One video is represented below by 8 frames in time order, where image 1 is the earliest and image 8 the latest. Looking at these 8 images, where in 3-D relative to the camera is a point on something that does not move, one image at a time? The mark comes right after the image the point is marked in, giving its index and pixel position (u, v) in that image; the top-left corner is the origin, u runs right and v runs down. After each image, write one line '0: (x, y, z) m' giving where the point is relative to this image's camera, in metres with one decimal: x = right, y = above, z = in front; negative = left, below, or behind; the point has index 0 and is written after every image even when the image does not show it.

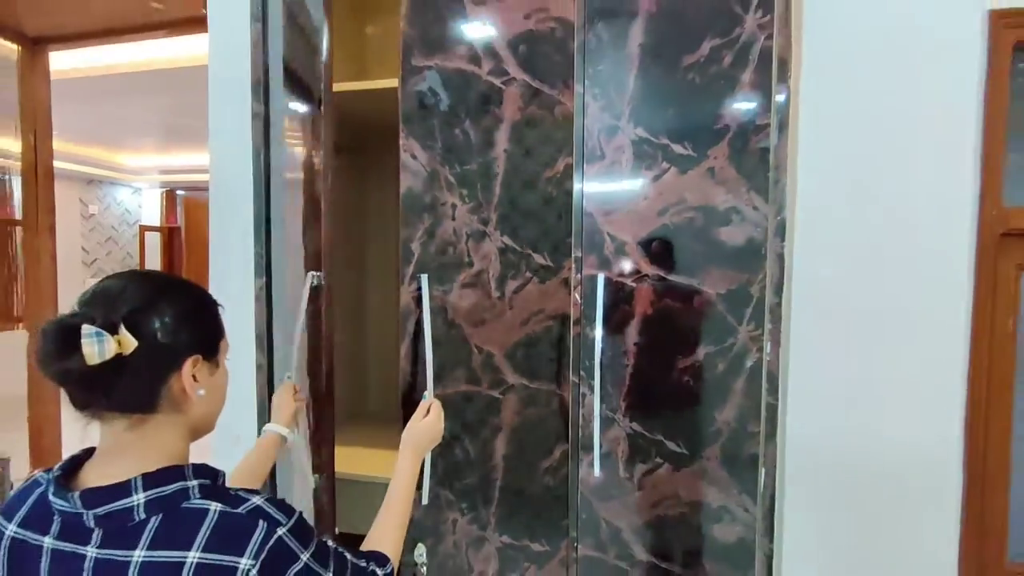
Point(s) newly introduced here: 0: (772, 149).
0: (+0.6, +0.3, +1.2) m
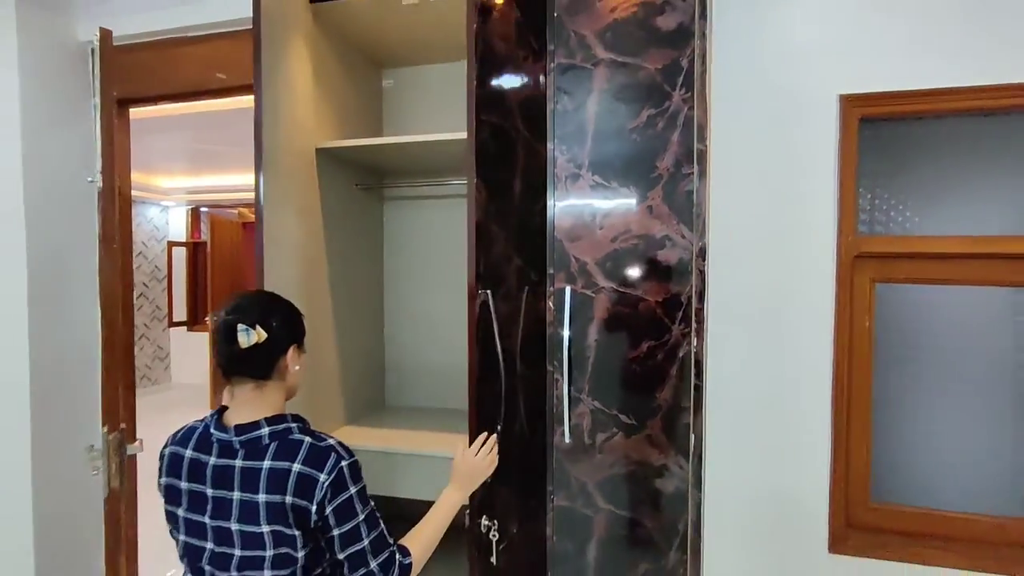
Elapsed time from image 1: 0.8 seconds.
0: (+0.6, +0.3, +1.6) m
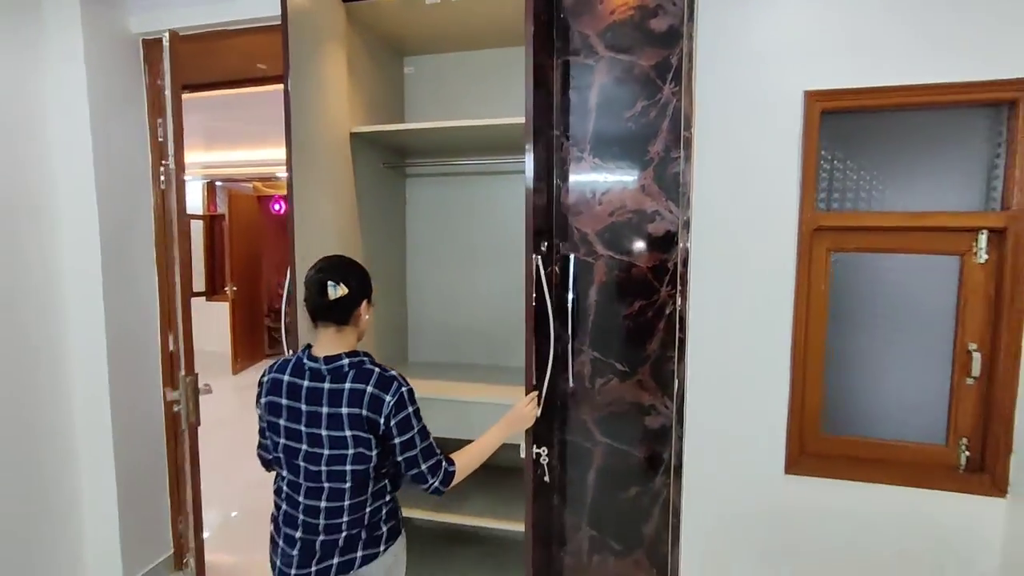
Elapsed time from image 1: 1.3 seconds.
0: (+0.6, +0.4, +1.9) m
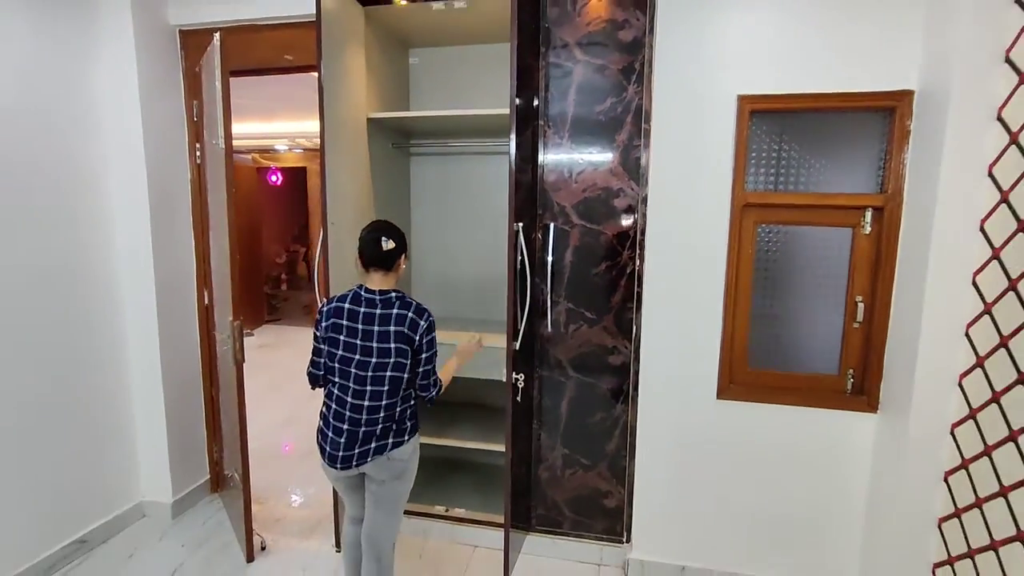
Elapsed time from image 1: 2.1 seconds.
0: (+0.6, +0.6, +2.3) m
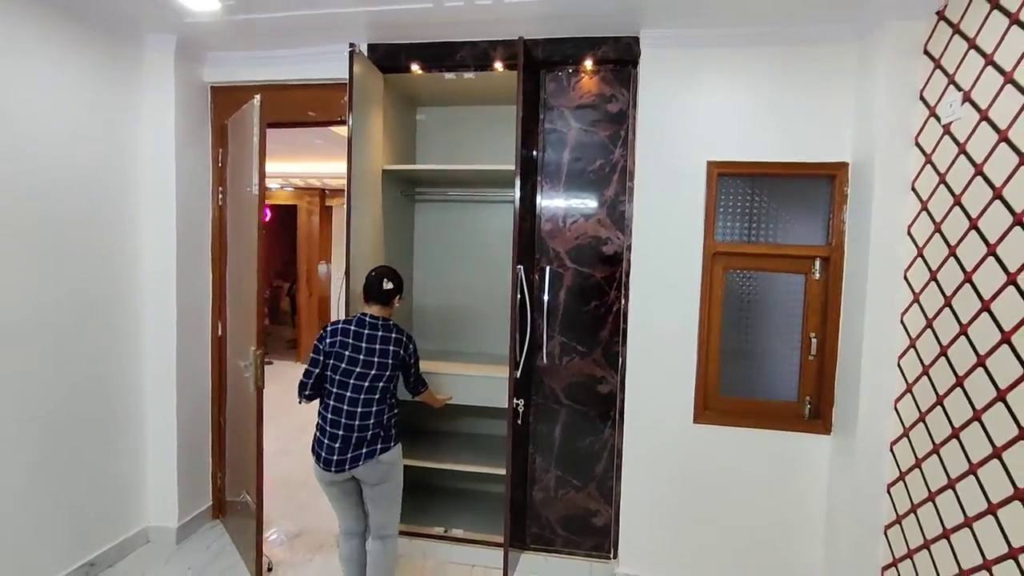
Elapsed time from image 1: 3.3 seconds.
0: (+0.6, +0.4, +2.7) m
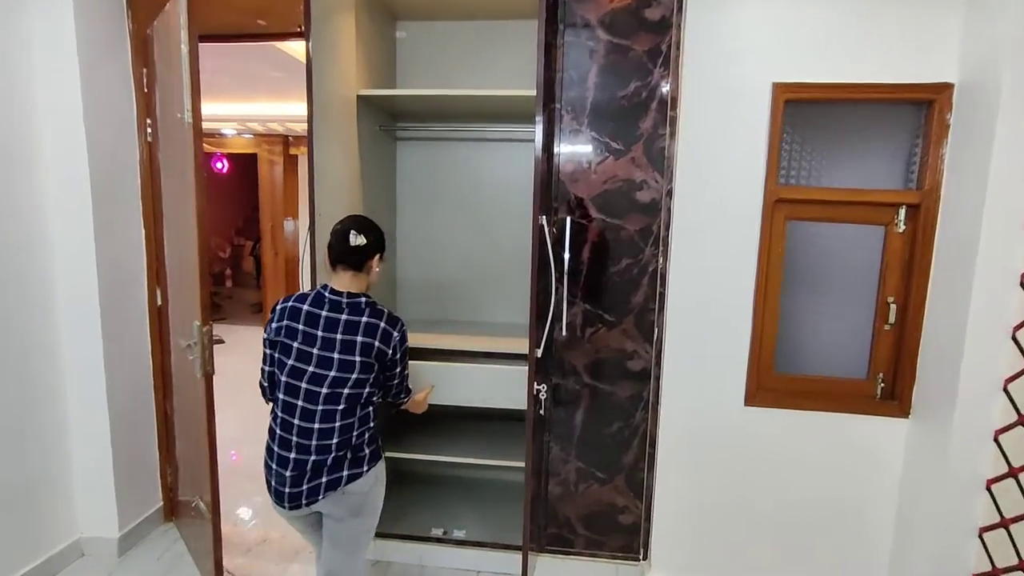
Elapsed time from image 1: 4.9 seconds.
0: (+0.7, +0.6, +2.1) m
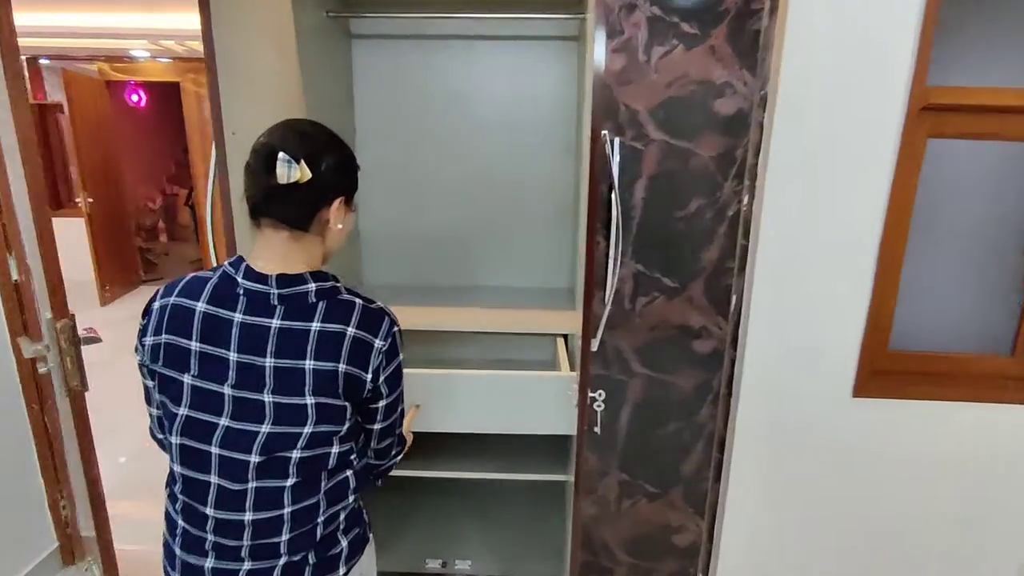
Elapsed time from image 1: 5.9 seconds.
0: (+0.7, +0.7, +1.5) m
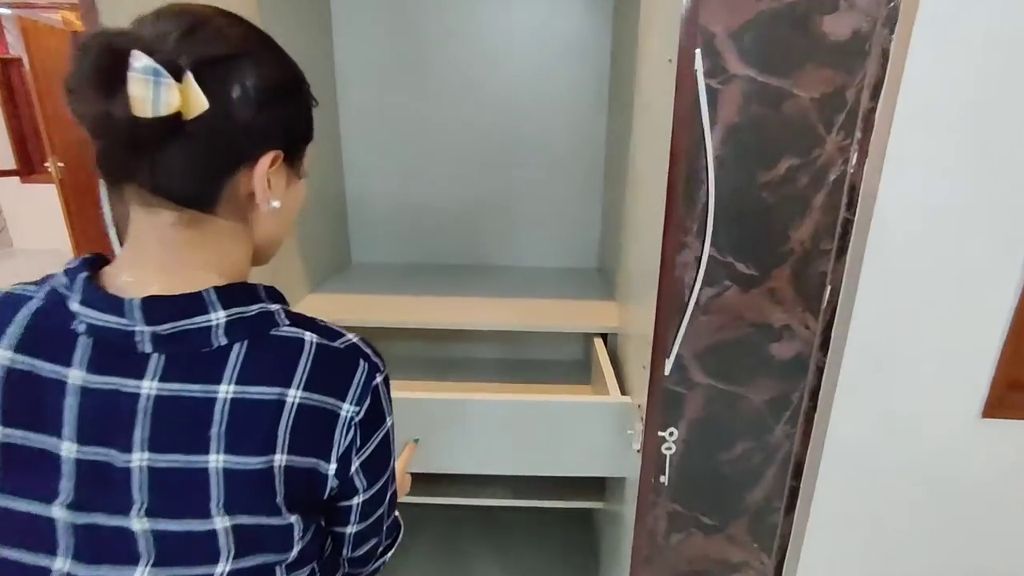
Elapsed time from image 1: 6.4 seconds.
0: (+0.8, +0.7, +1.0) m
